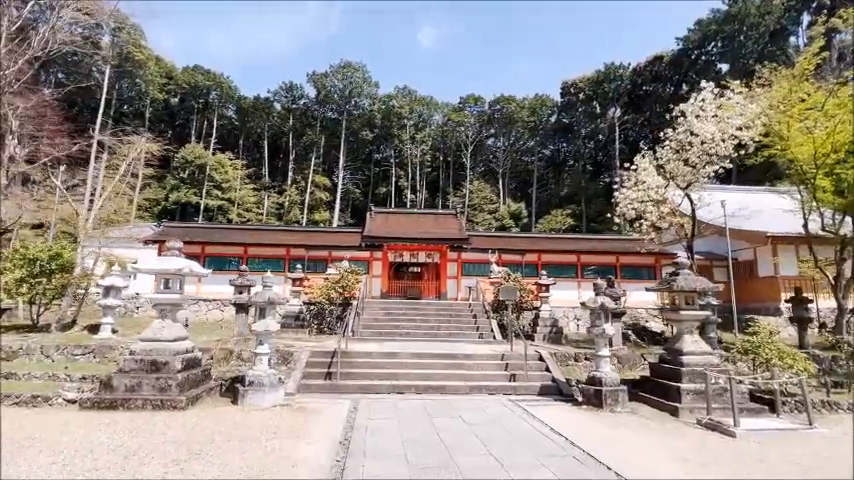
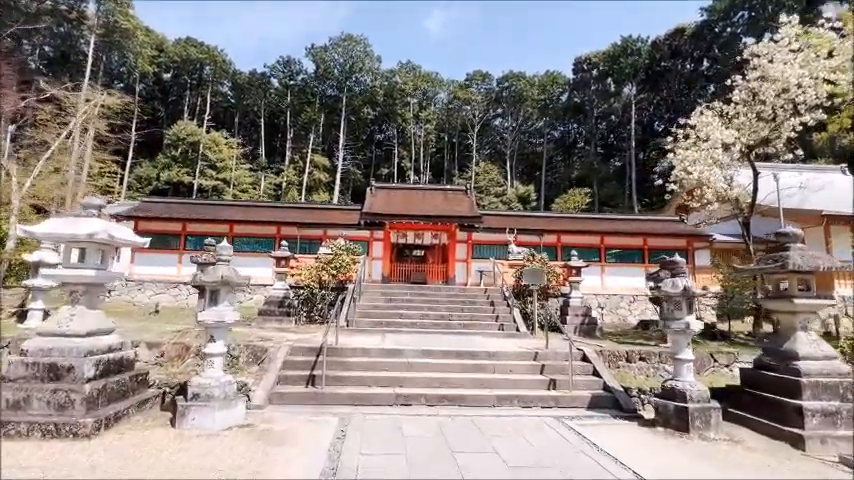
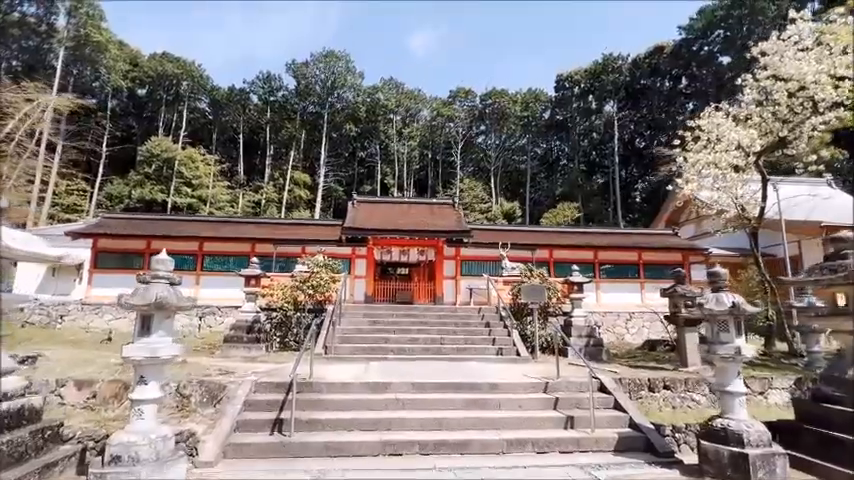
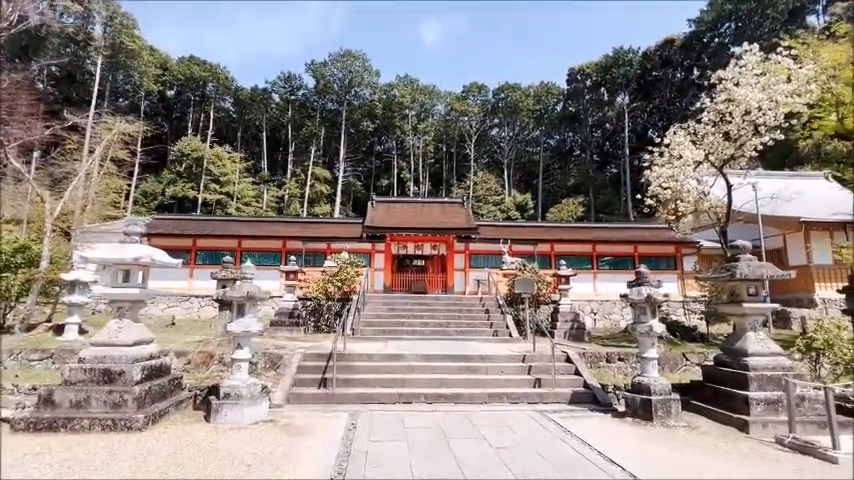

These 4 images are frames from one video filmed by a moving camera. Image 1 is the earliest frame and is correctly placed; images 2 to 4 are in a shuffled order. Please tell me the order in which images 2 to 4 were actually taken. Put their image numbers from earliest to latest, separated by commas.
4, 2, 3
